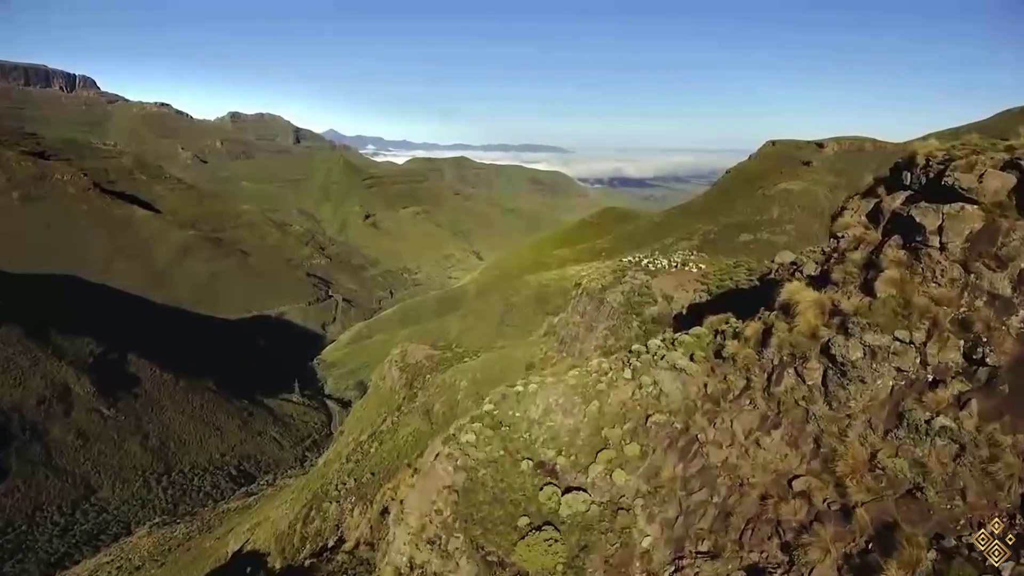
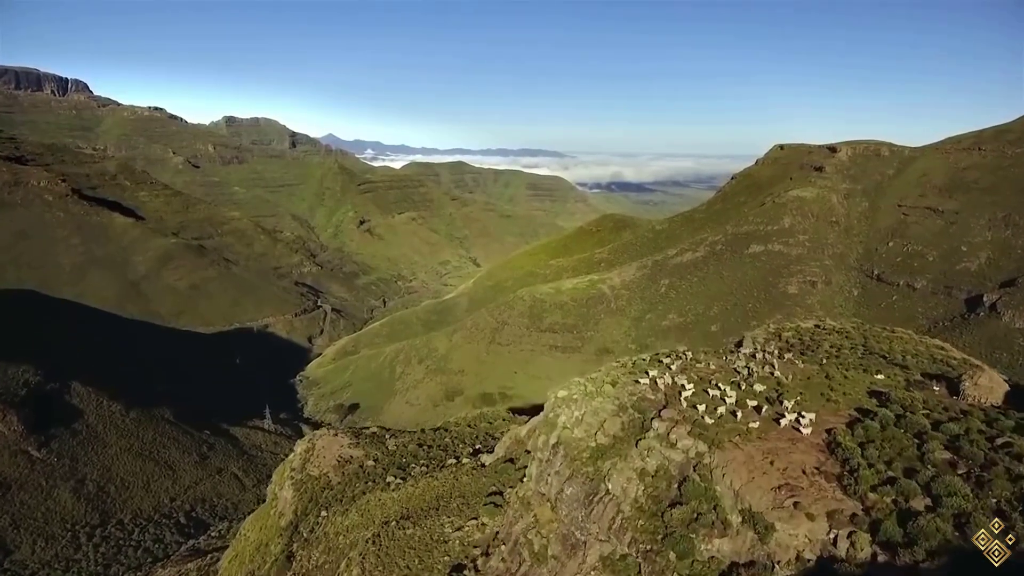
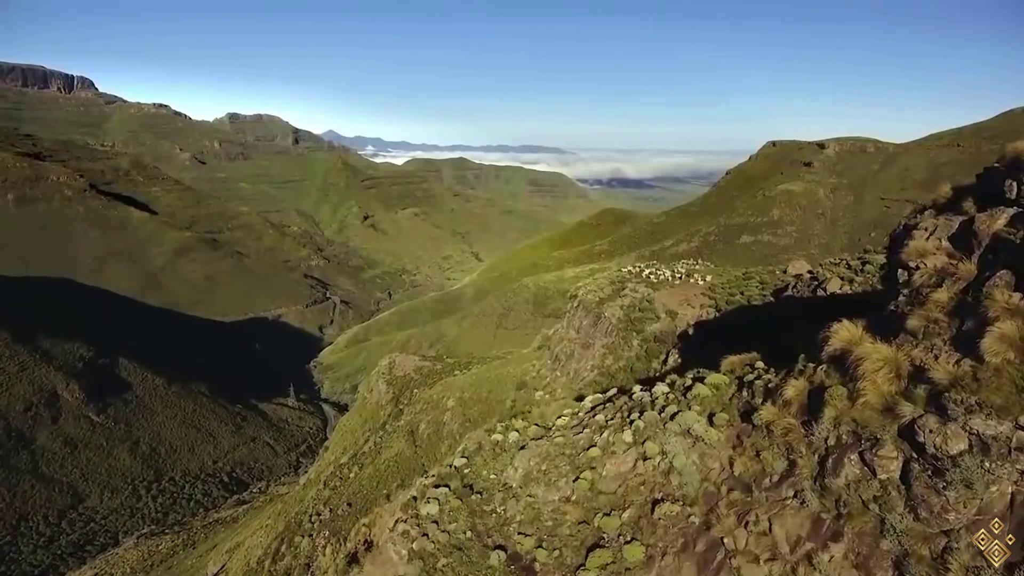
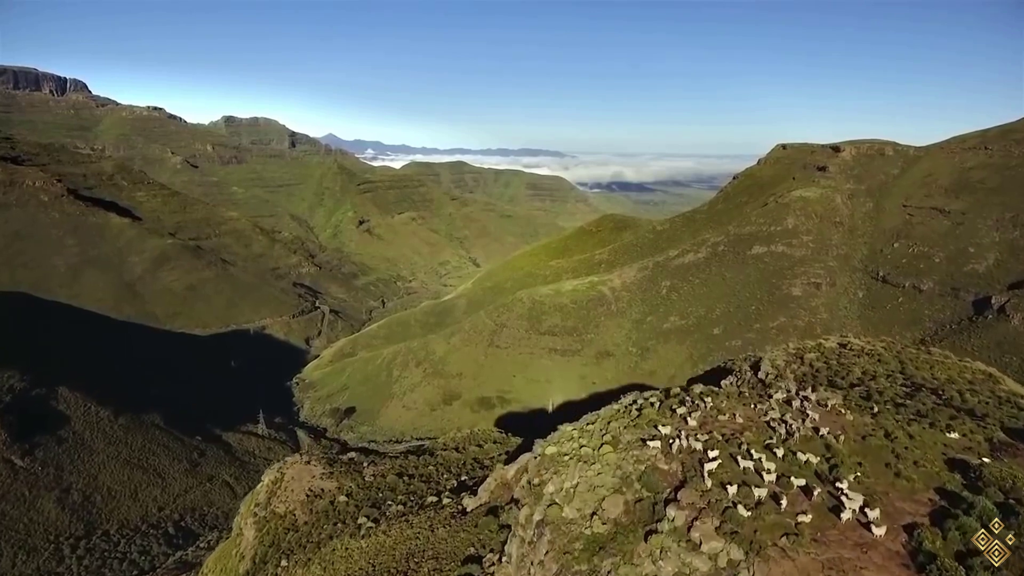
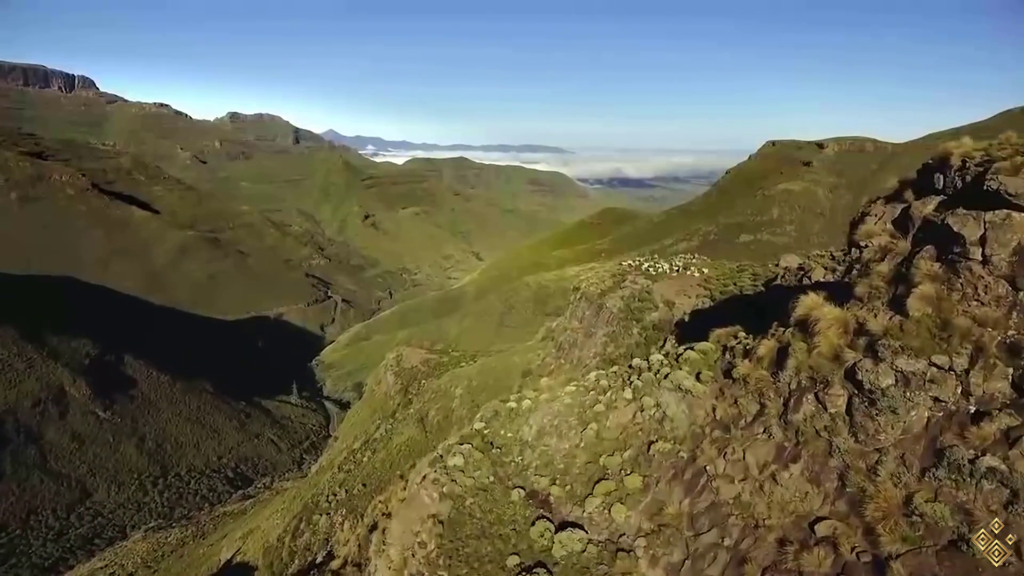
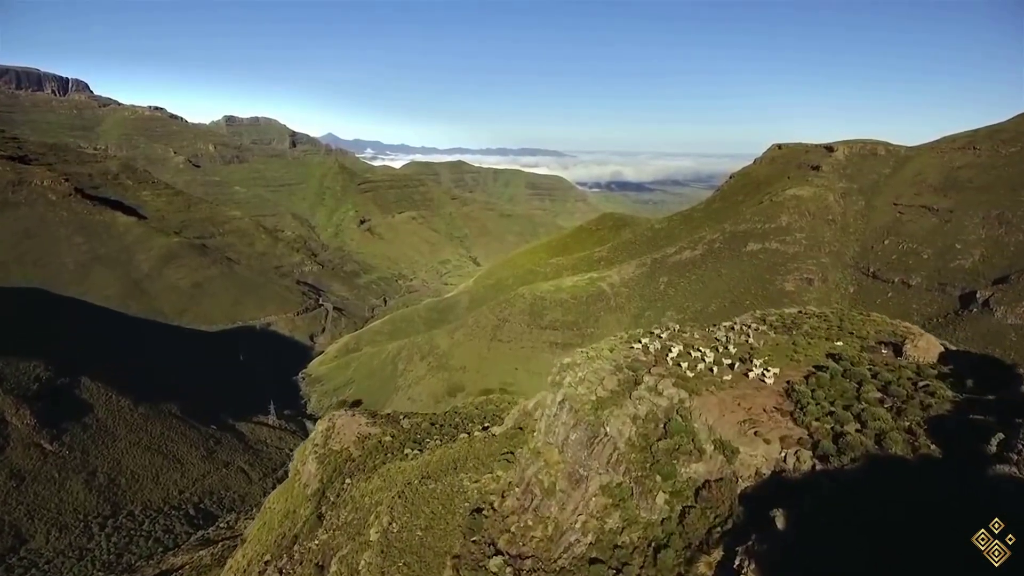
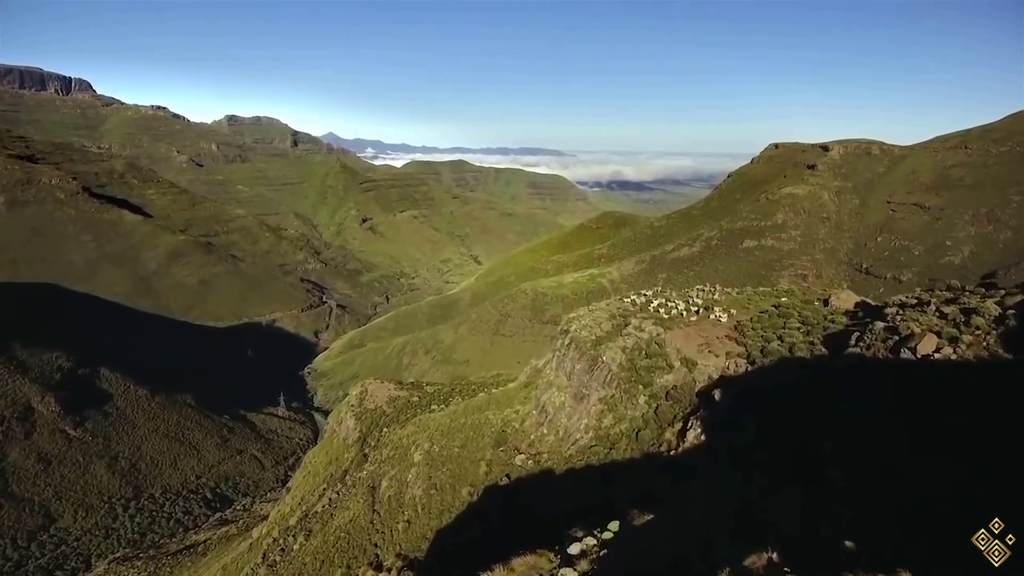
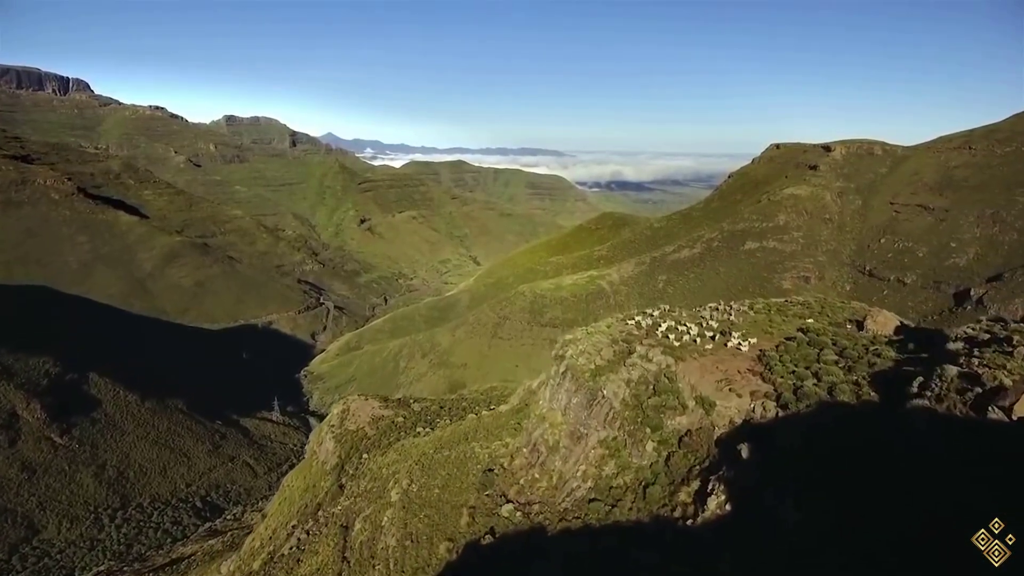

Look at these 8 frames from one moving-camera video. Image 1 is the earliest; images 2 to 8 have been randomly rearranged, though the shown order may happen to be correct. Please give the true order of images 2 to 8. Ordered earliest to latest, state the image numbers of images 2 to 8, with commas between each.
5, 3, 7, 8, 6, 2, 4
